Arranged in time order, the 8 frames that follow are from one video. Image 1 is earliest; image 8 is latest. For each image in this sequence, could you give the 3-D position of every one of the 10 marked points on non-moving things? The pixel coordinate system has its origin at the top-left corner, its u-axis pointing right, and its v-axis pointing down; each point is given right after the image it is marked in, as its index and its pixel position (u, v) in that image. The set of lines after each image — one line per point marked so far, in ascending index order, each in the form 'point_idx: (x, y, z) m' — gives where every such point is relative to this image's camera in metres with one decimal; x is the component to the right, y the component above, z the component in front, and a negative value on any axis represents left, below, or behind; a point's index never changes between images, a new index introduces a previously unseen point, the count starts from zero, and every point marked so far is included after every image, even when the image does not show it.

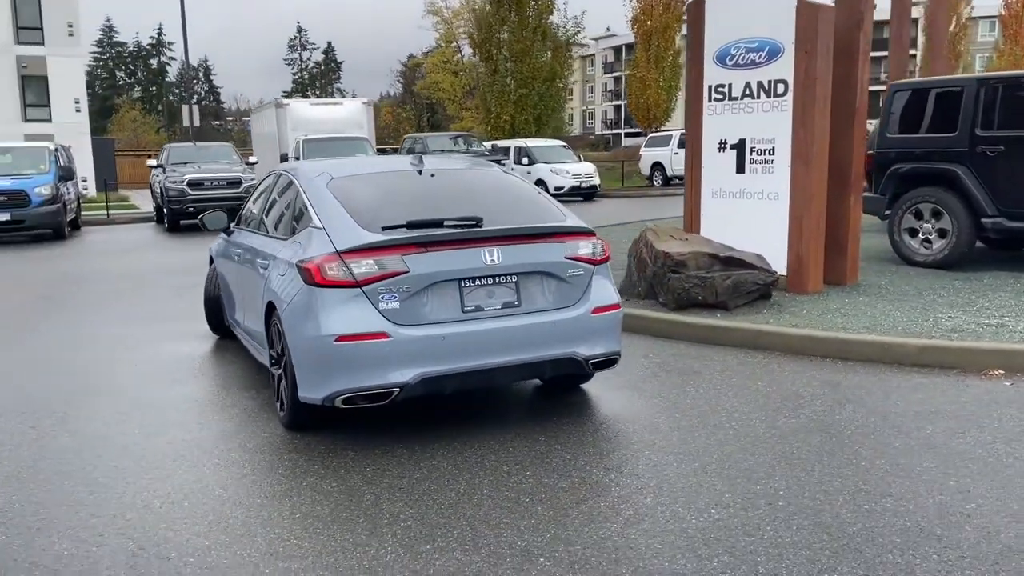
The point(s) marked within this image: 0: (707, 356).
0: (+1.6, -0.6, +6.9) m
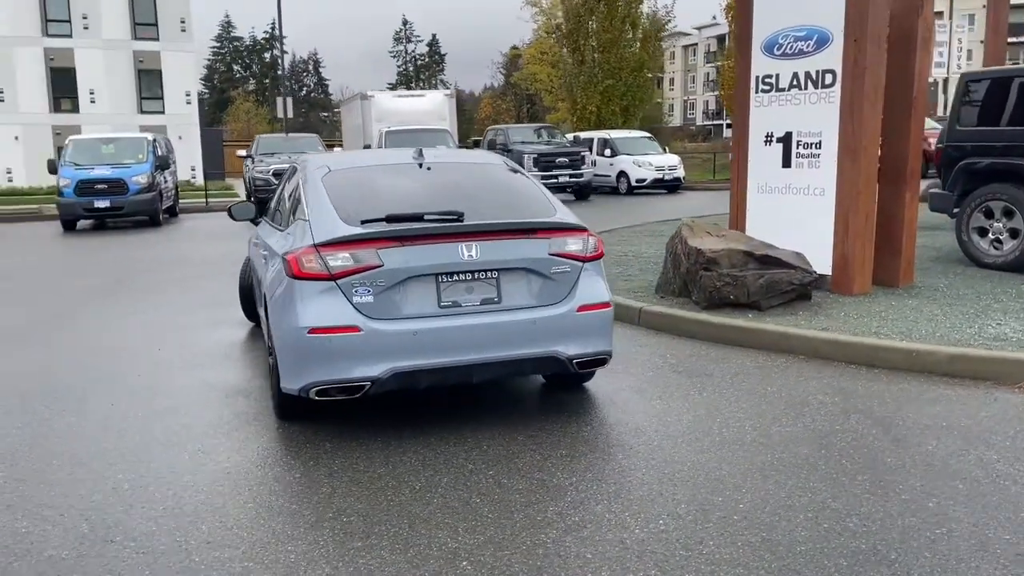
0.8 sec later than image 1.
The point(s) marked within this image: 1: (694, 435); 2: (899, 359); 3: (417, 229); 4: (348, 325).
0: (+1.7, -0.5, +6.6) m
1: (+1.0, -0.8, +4.9) m
2: (+2.8, -0.5, +6.1) m
3: (-0.5, +0.3, +4.7) m
4: (-0.9, -0.2, +4.6) m
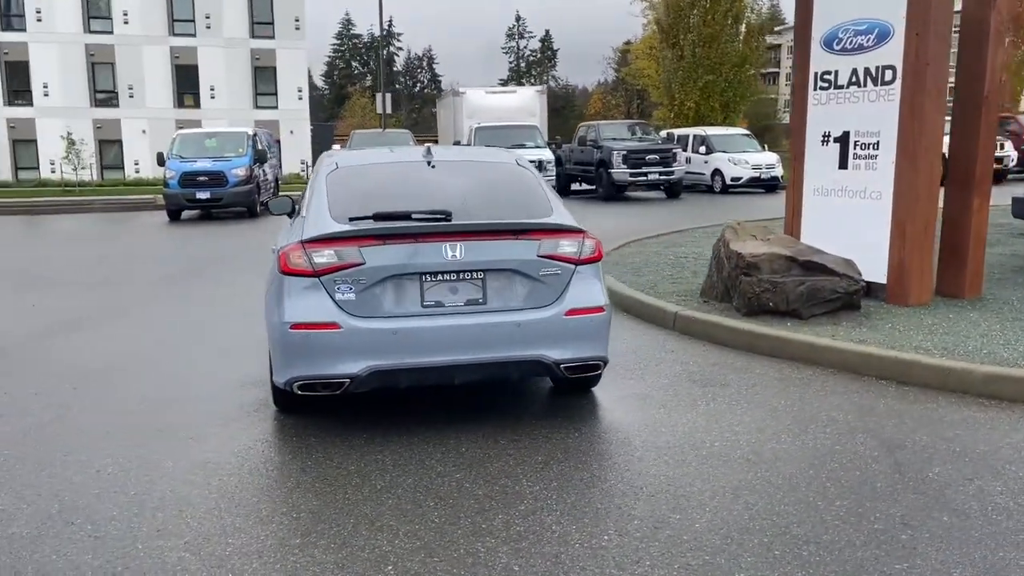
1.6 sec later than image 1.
0: (+1.8, -0.6, +6.3) m
1: (+0.9, -0.9, +4.7) m
2: (+2.8, -0.6, +5.7) m
3: (-0.6, +0.3, +4.7) m
4: (-1.0, -0.2, +4.6) m
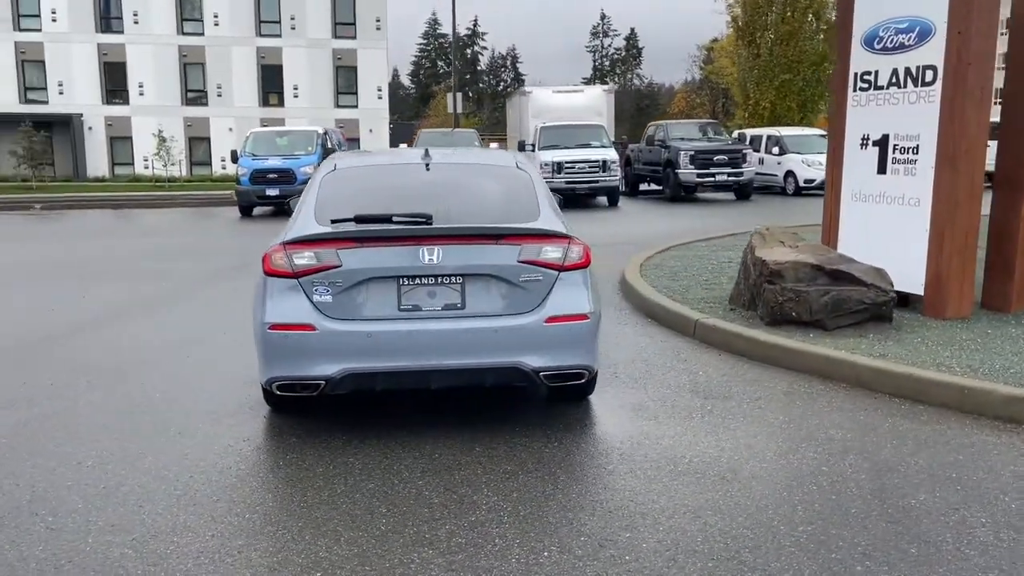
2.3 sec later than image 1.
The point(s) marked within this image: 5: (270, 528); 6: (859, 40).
0: (+1.8, -0.7, +6.1) m
1: (+0.8, -0.9, +4.6) m
2: (+2.8, -0.7, +5.4) m
3: (-0.7, +0.3, +4.7) m
4: (-1.1, -0.2, +4.7) m
5: (-1.1, -1.0, +3.7) m
6: (+3.3, +2.4, +8.1) m
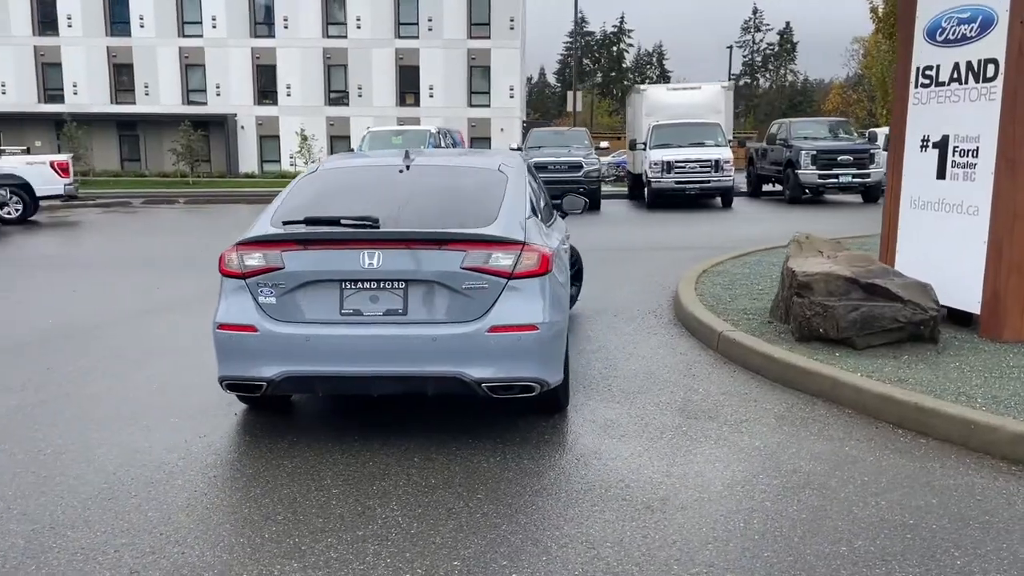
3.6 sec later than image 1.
0: (+1.6, -0.8, +5.7) m
1: (+0.4, -1.0, +4.3) m
2: (+2.5, -0.8, +4.8) m
3: (-1.0, +0.3, +4.6) m
4: (-1.4, -0.2, +4.7) m
5: (-1.5, -1.1, +3.8) m
6: (+3.6, +2.2, +7.4) m
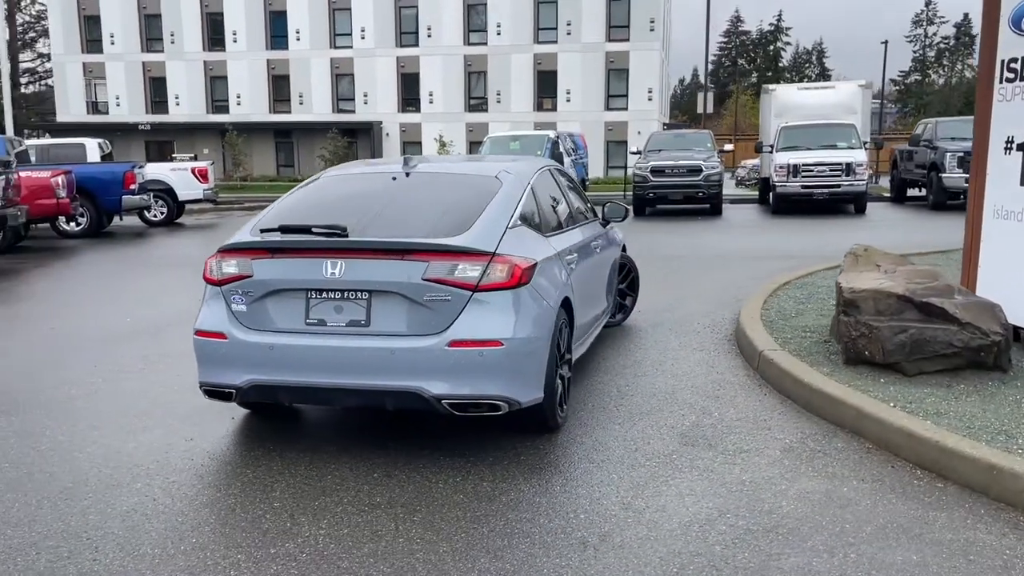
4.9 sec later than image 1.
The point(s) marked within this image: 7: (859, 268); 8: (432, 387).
0: (+1.6, -0.9, +5.2) m
1: (+0.1, -1.1, +4.0) m
2: (+2.3, -0.9, +4.2) m
3: (-1.2, +0.2, +4.6) m
4: (-1.6, -0.2, +4.7) m
5: (-1.9, -1.1, +3.8) m
6: (+3.8, +2.1, +6.6) m
7: (+2.6, +0.2, +6.5) m
8: (-0.4, -0.5, +4.5) m
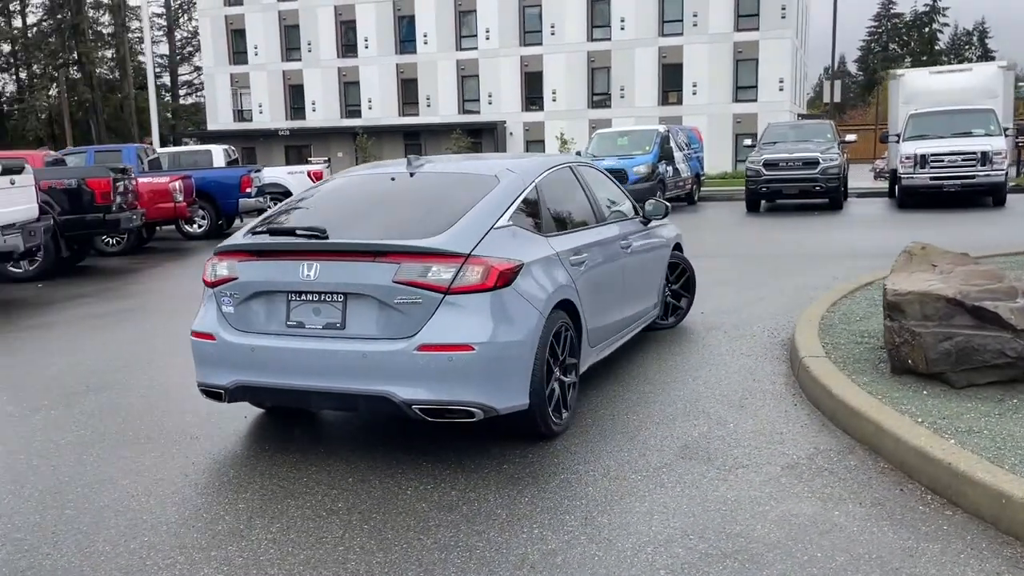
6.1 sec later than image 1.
0: (+1.5, -0.9, +4.8) m
1: (-0.1, -1.1, +3.9) m
2: (+2.1, -0.9, +3.7) m
3: (-1.3, +0.2, +4.6) m
4: (-1.7, -0.3, +4.8) m
5: (-2.1, -1.1, +4.0) m
6: (+4.0, +2.1, +5.8) m
7: (+2.8, +0.1, +5.9) m
8: (-0.5, -0.5, +4.4) m
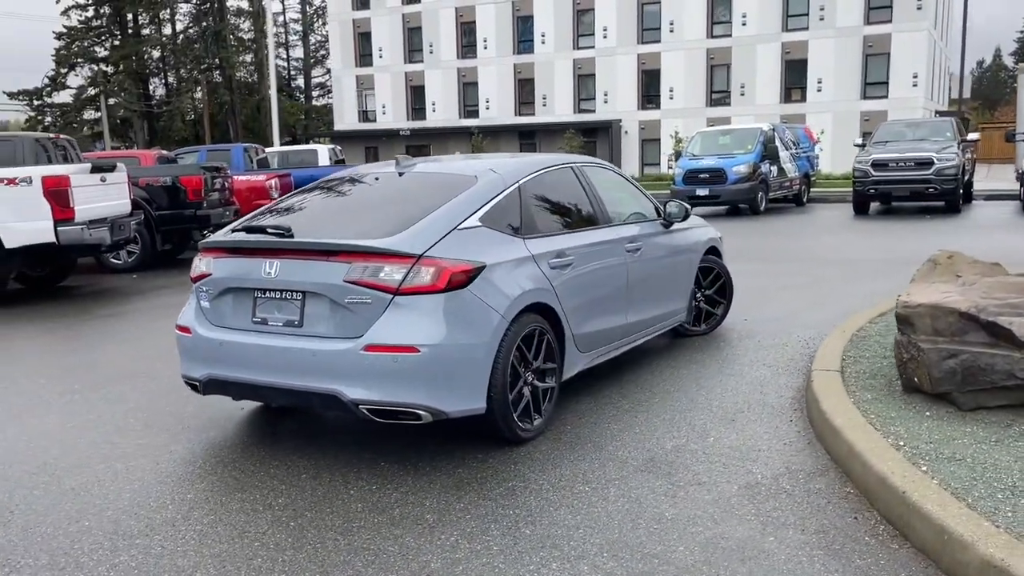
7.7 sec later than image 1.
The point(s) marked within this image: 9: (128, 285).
0: (+1.3, -0.9, +4.5) m
1: (-0.4, -1.1, +3.8) m
2: (+1.7, -1.0, +3.4) m
3: (-1.5, +0.3, +4.8) m
4: (-1.9, -0.2, +5.0) m
5: (-2.4, -1.1, +4.2) m
6: (+3.9, +2.0, +5.2) m
7: (+2.7, +0.1, +5.4) m
8: (-0.8, -0.5, +4.4) m
9: (-6.2, 0.0, +13.6) m
